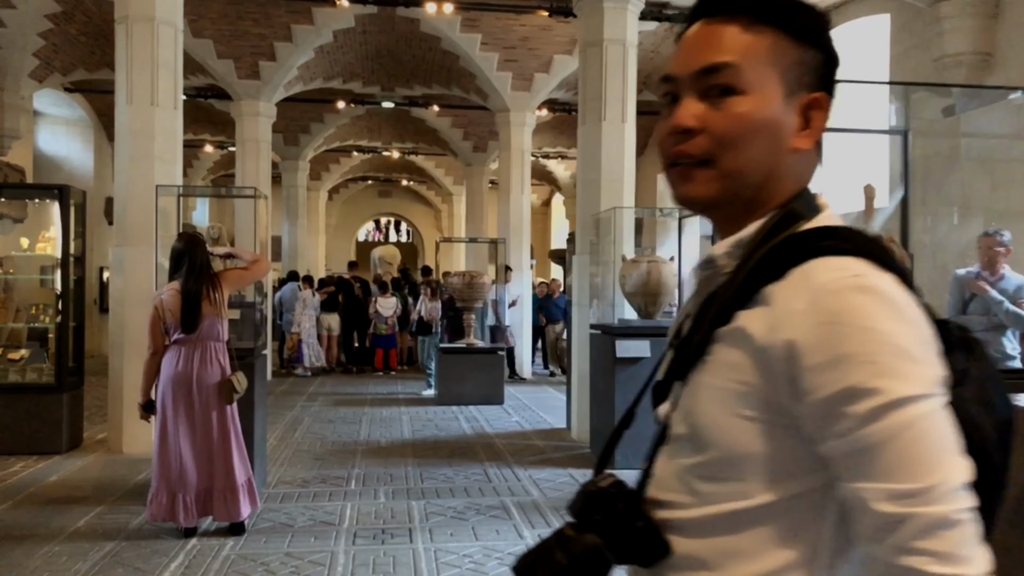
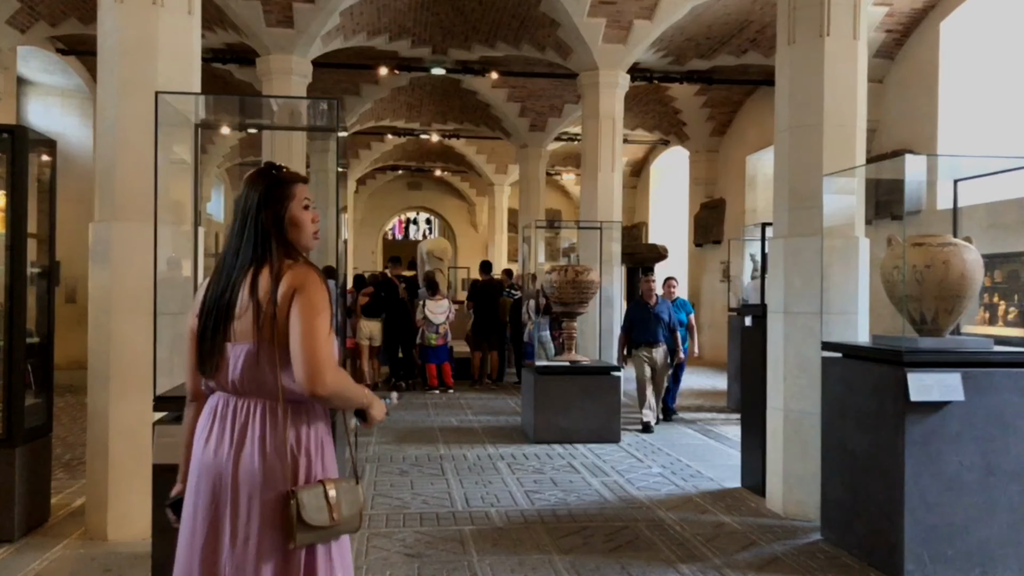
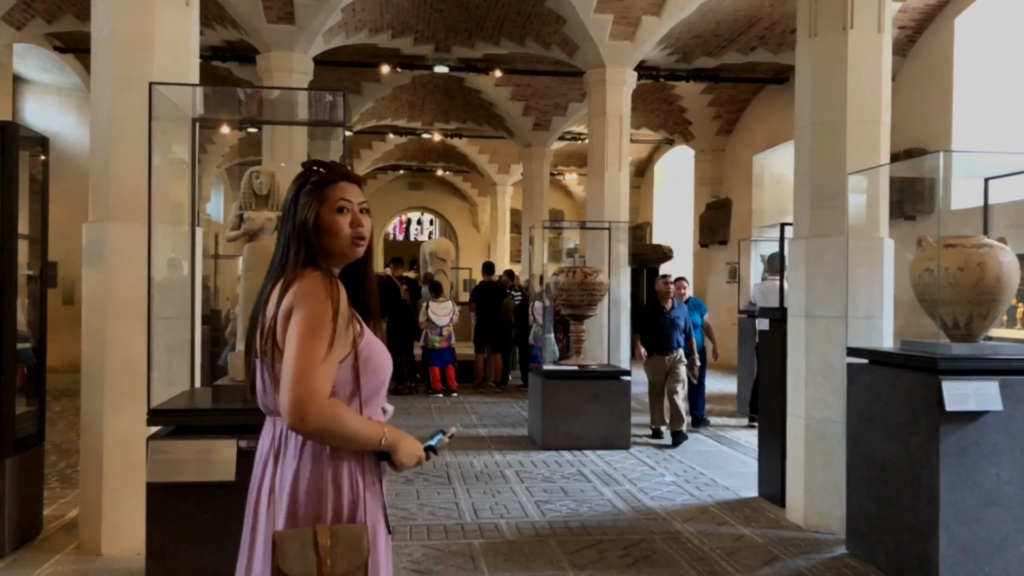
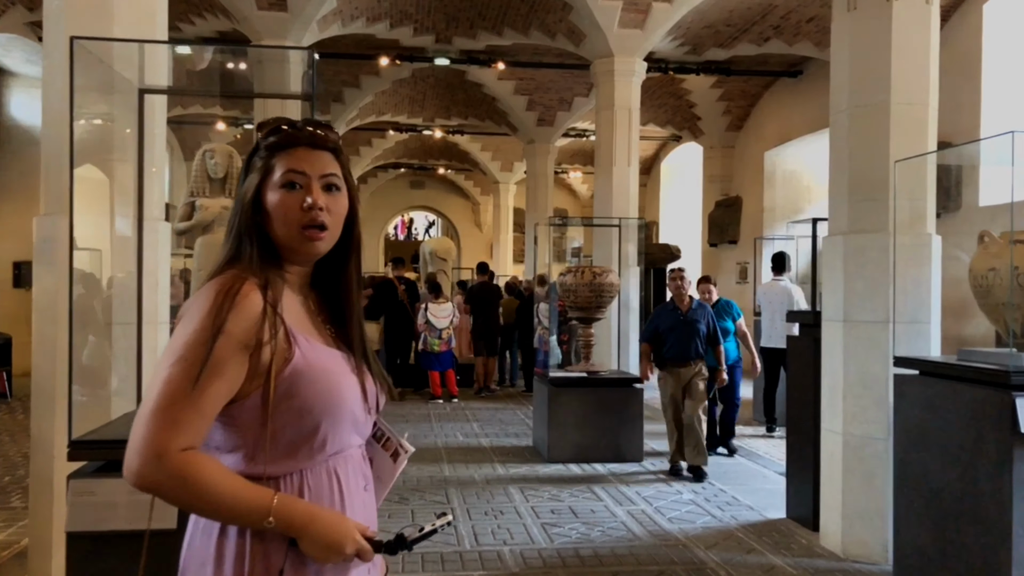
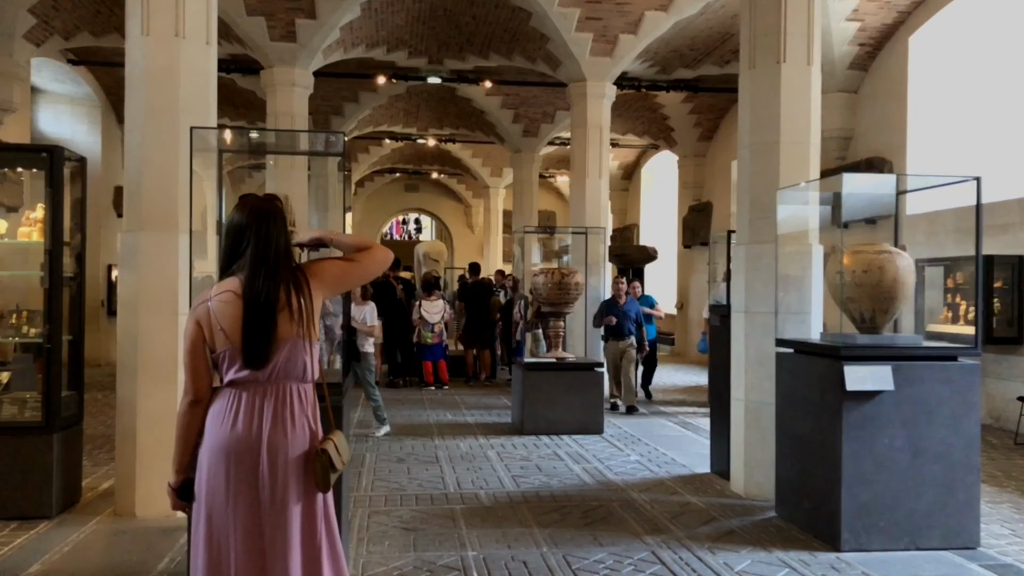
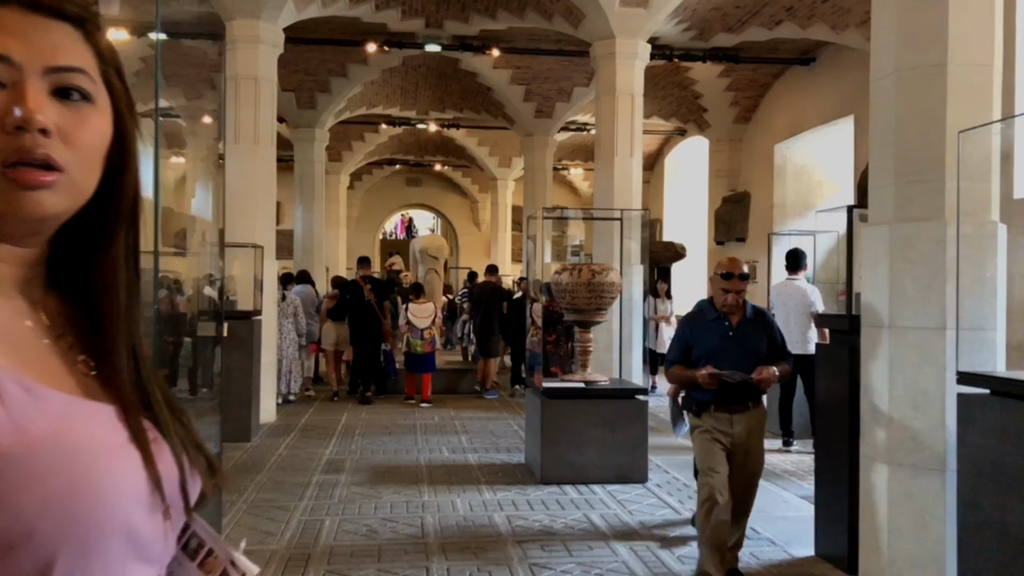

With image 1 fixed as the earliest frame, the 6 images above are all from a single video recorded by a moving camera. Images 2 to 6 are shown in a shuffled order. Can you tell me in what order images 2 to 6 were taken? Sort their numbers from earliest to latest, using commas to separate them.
5, 2, 3, 4, 6
